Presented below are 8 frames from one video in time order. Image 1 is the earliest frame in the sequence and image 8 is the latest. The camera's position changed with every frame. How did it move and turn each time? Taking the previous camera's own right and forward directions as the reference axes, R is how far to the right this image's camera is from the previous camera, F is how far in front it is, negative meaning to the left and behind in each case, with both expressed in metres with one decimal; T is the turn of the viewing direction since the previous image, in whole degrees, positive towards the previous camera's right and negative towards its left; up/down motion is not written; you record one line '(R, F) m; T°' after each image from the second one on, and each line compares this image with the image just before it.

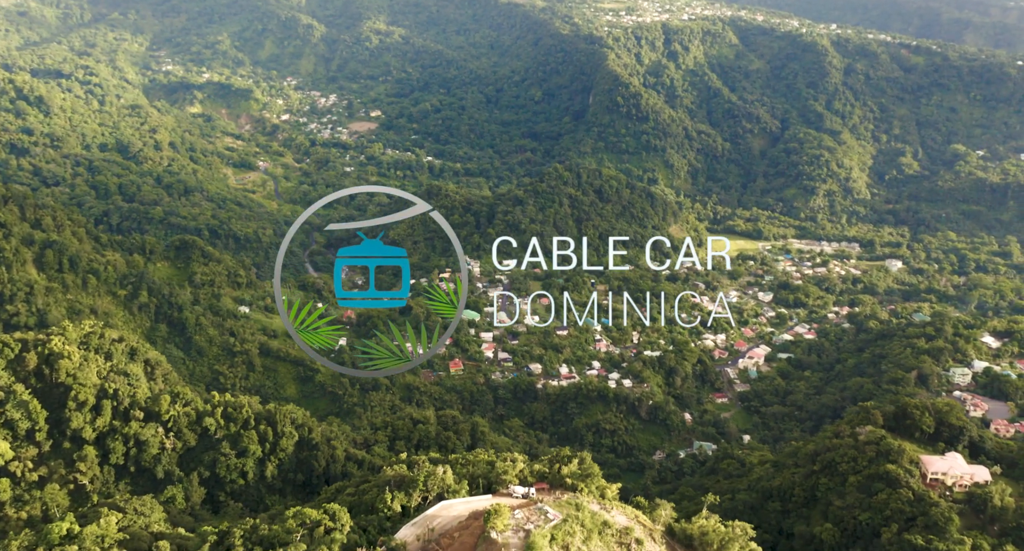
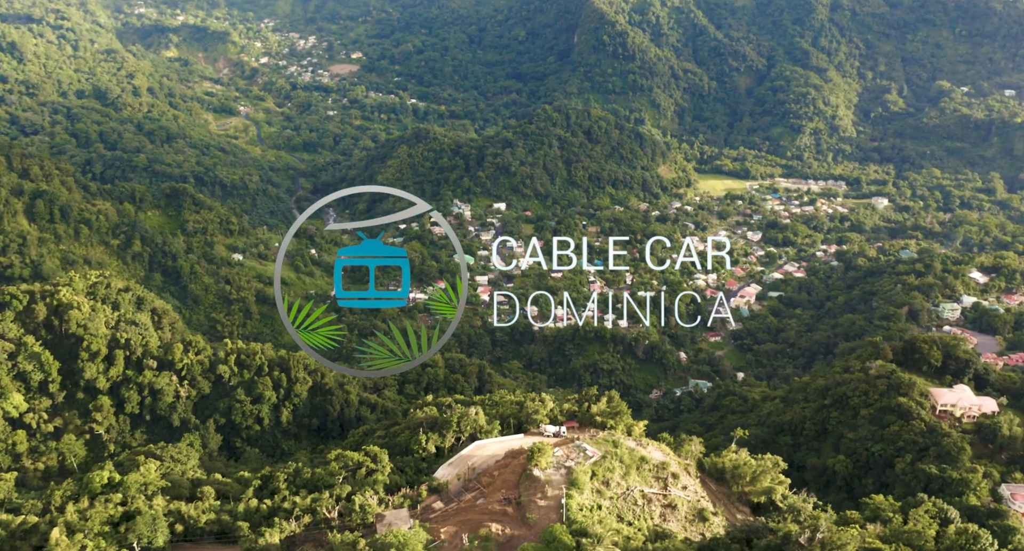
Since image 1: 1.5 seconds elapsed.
(-2.2, +0.2) m; +1°
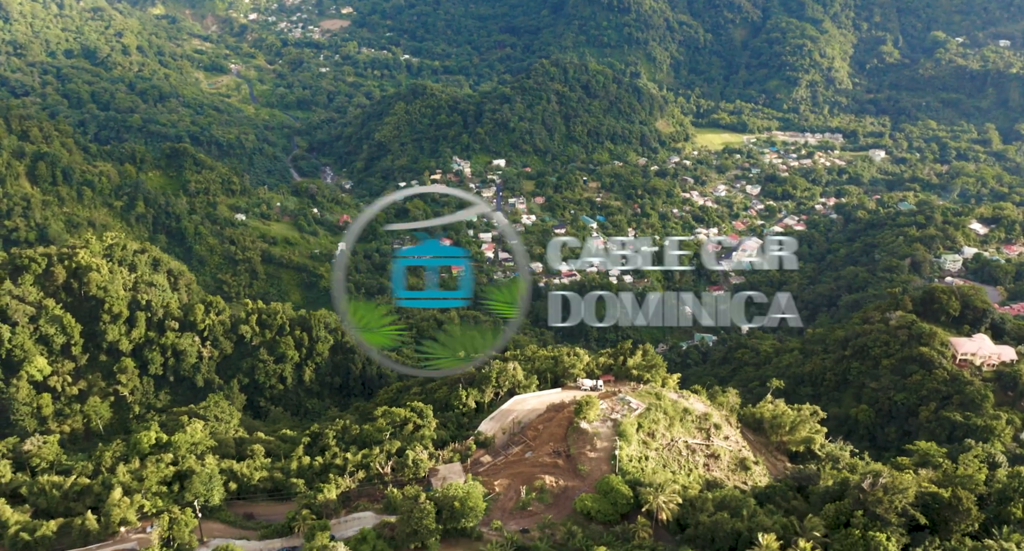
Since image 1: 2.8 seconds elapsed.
(-2.1, +0.1) m; +1°
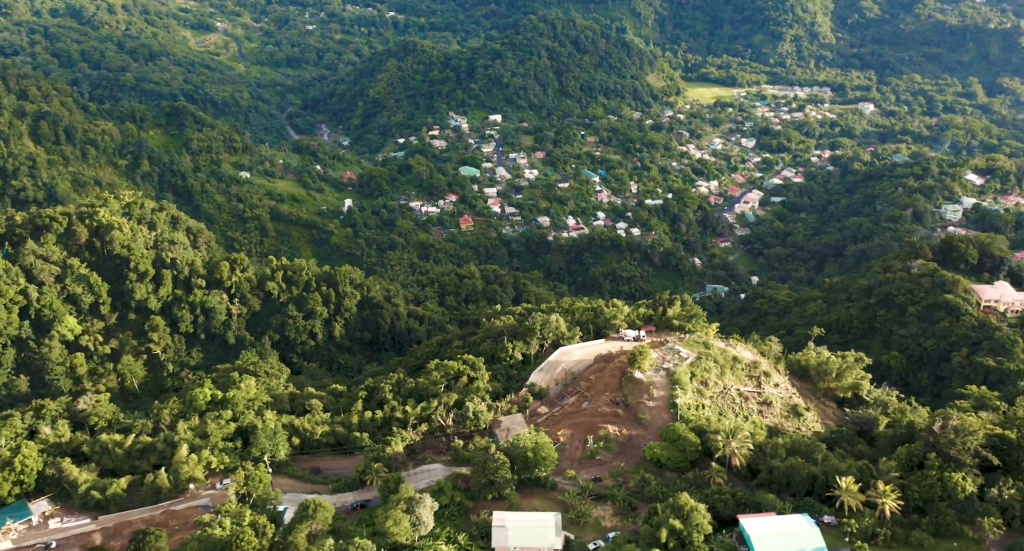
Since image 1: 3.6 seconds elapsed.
(-2.5, +0.1) m; +1°
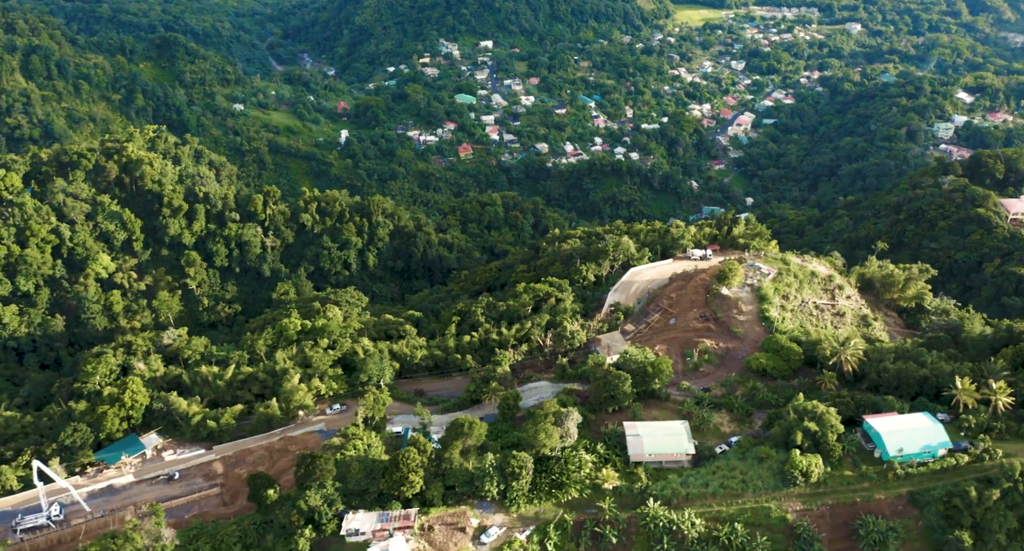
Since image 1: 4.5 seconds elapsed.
(-4.8, -0.2) m; +2°
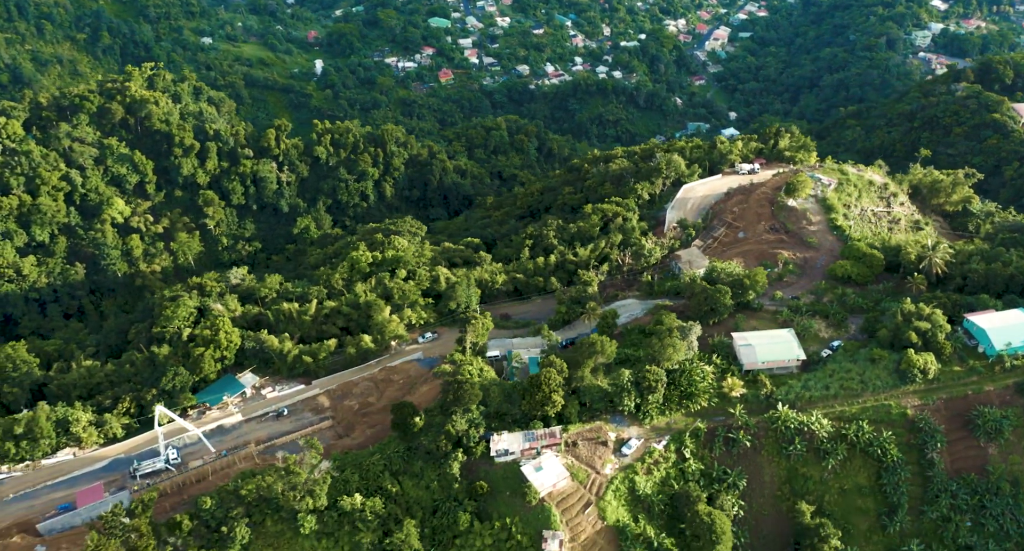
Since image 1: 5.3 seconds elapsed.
(-4.7, +0.1) m; +3°
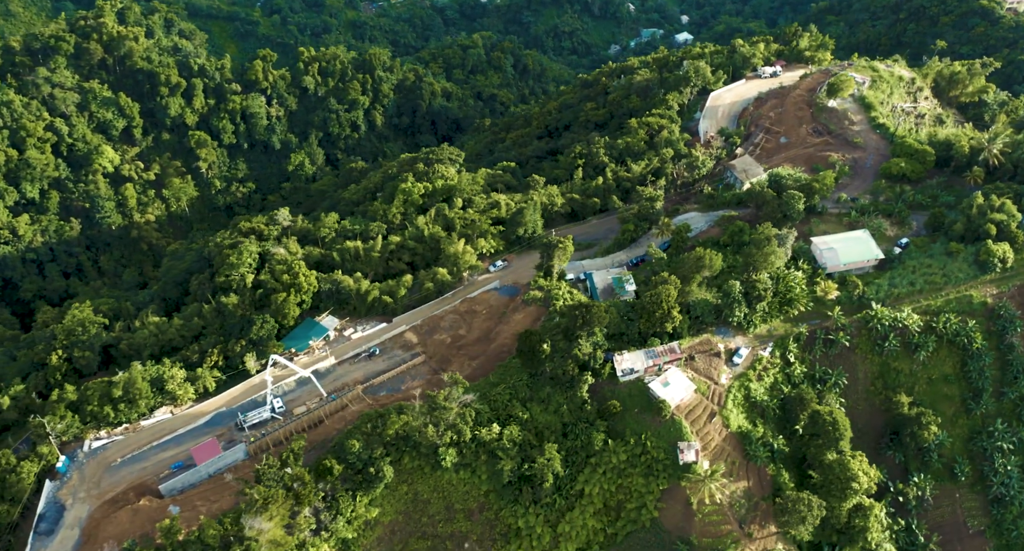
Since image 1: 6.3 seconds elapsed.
(-4.8, +0.2) m; +4°
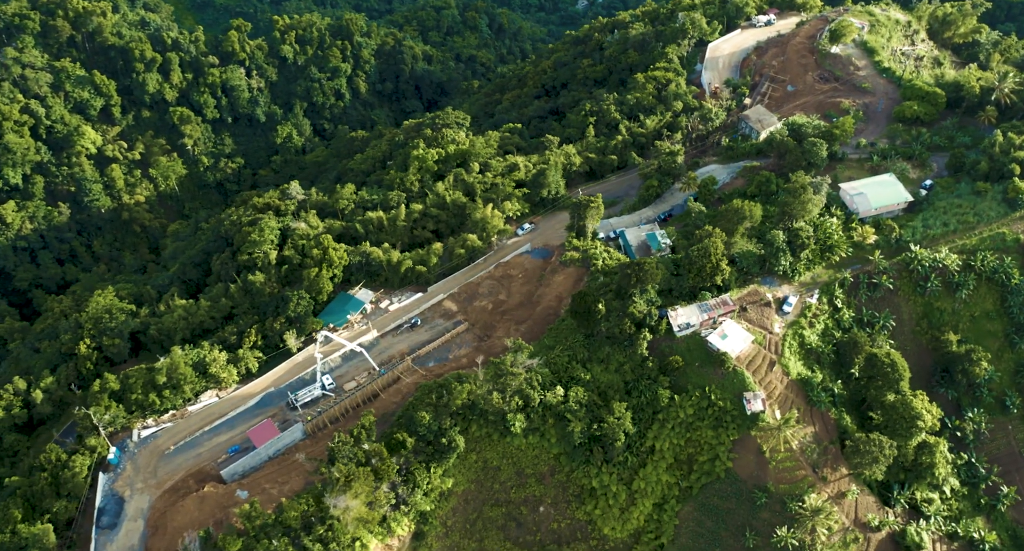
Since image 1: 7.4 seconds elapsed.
(-2.6, +0.3) m; +3°
